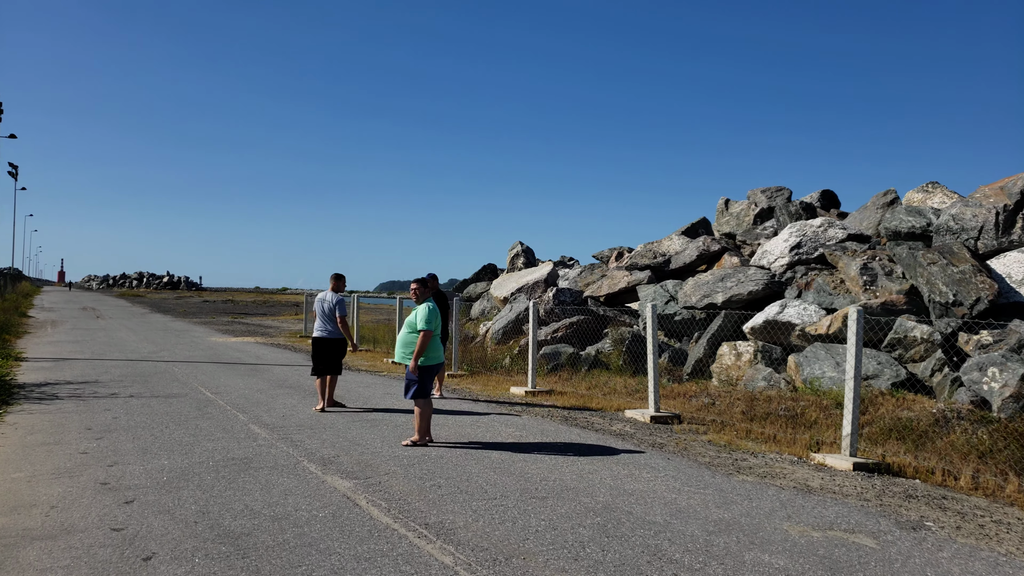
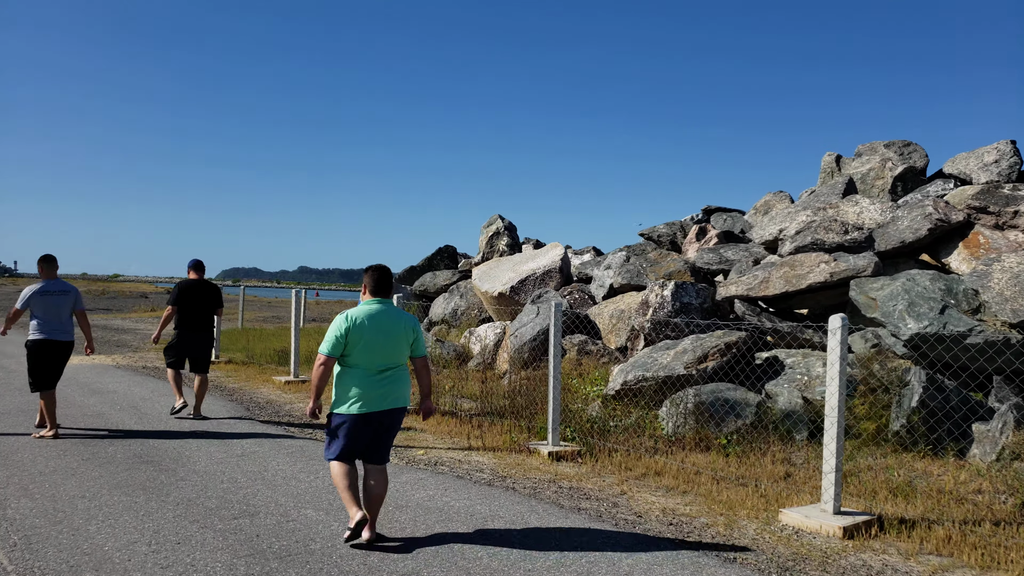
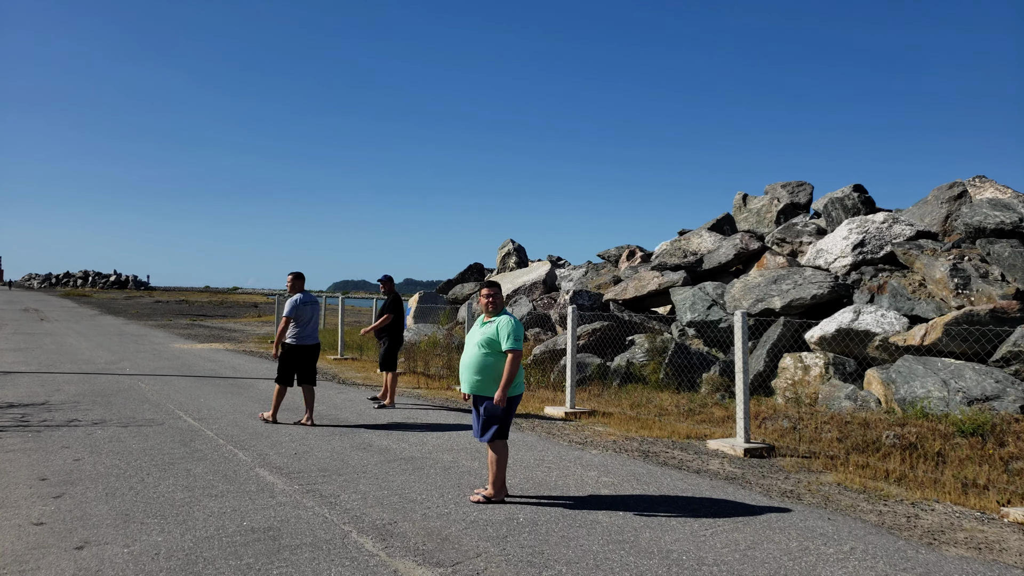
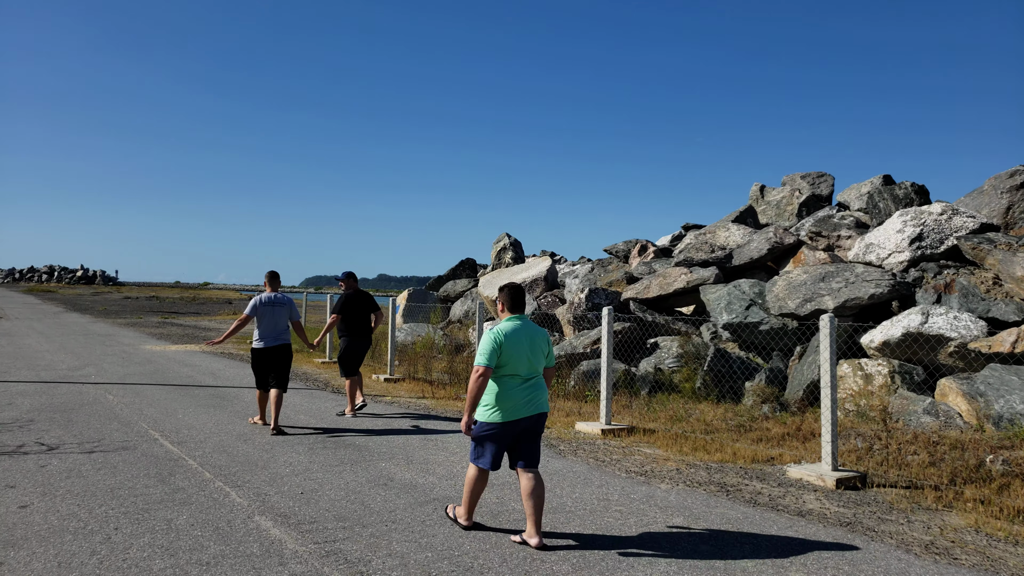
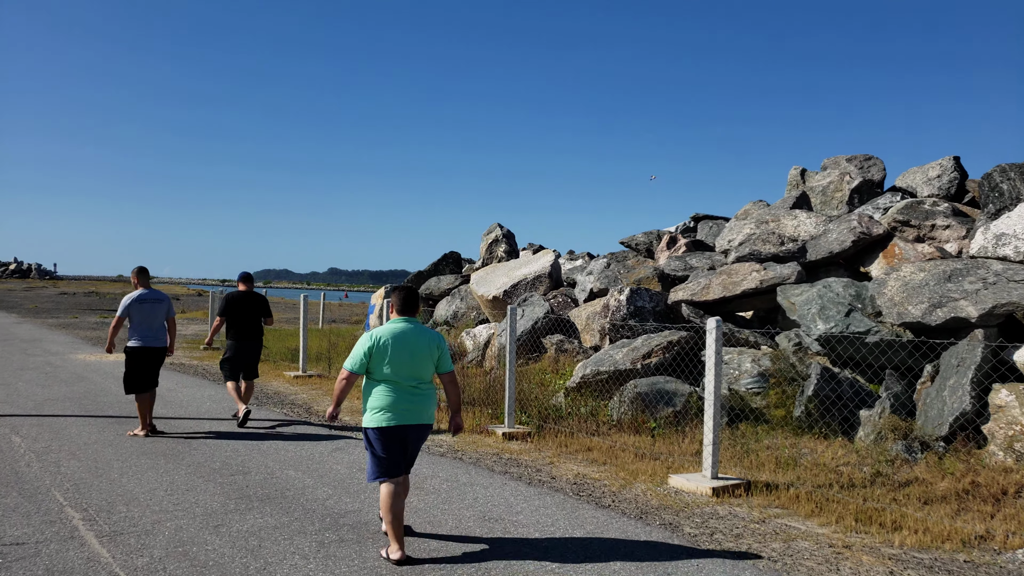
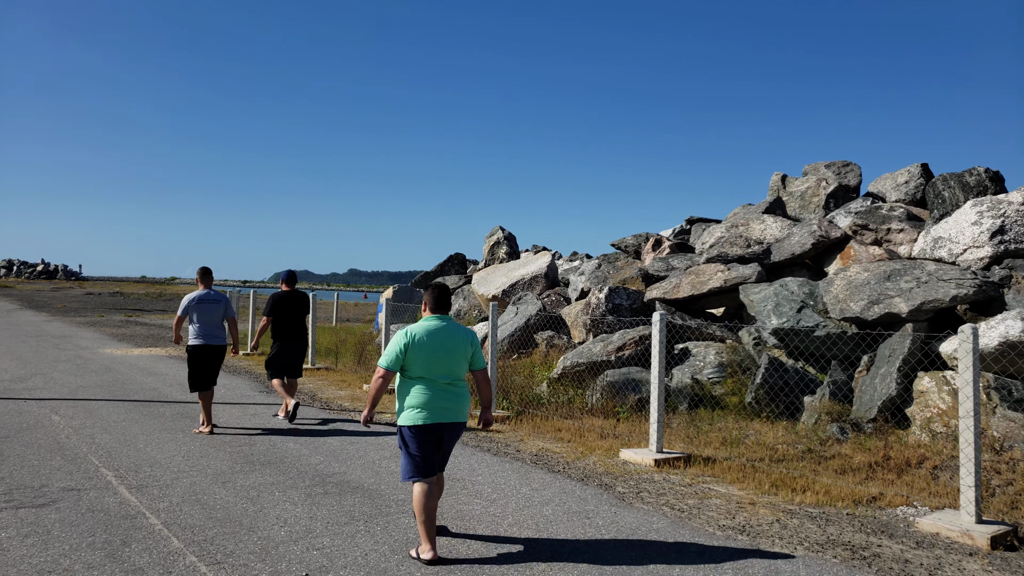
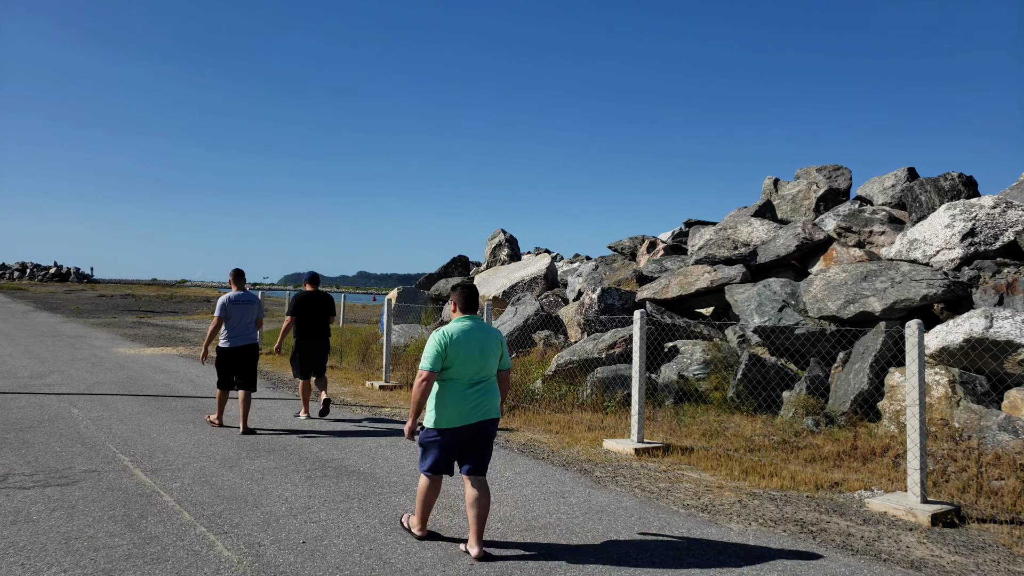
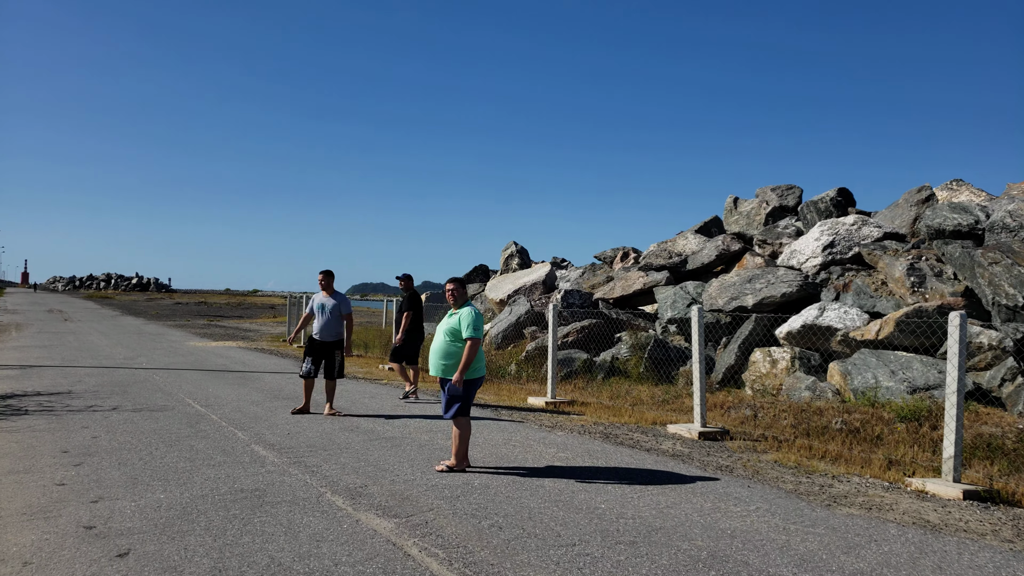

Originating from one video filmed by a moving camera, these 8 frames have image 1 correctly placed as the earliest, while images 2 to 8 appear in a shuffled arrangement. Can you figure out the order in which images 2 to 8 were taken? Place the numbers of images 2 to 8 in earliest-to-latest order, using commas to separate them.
8, 3, 4, 7, 6, 5, 2
